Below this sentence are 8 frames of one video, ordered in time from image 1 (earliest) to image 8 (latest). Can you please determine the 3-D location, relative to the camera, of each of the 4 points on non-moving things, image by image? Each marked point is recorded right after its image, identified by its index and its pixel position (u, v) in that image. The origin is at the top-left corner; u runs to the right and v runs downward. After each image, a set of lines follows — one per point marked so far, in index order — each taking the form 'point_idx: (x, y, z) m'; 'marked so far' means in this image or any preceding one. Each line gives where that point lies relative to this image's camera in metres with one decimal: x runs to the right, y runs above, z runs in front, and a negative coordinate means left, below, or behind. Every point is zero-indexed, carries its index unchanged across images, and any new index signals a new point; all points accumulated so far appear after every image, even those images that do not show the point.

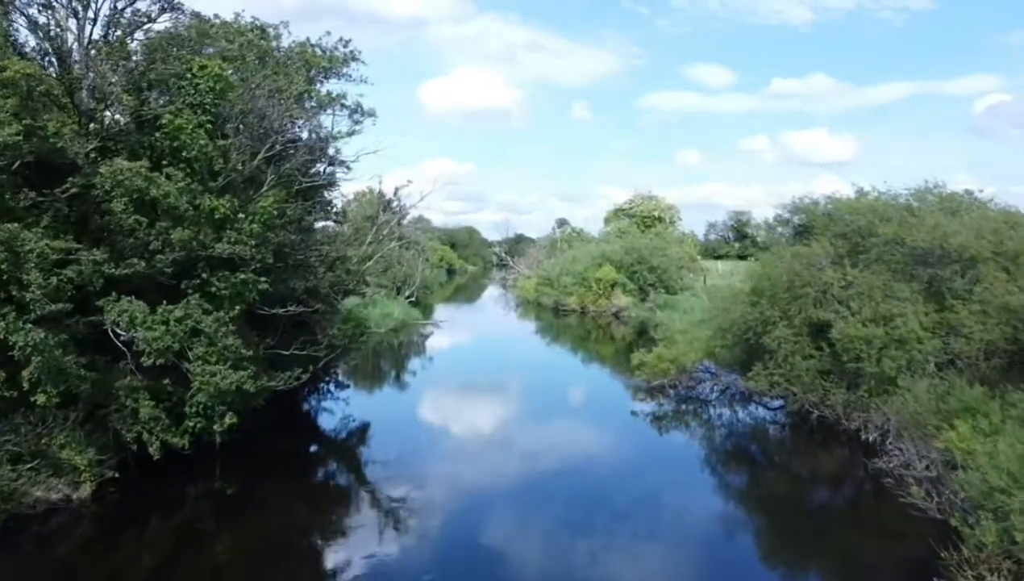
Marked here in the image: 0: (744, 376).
0: (+5.2, -1.9, +18.0) m
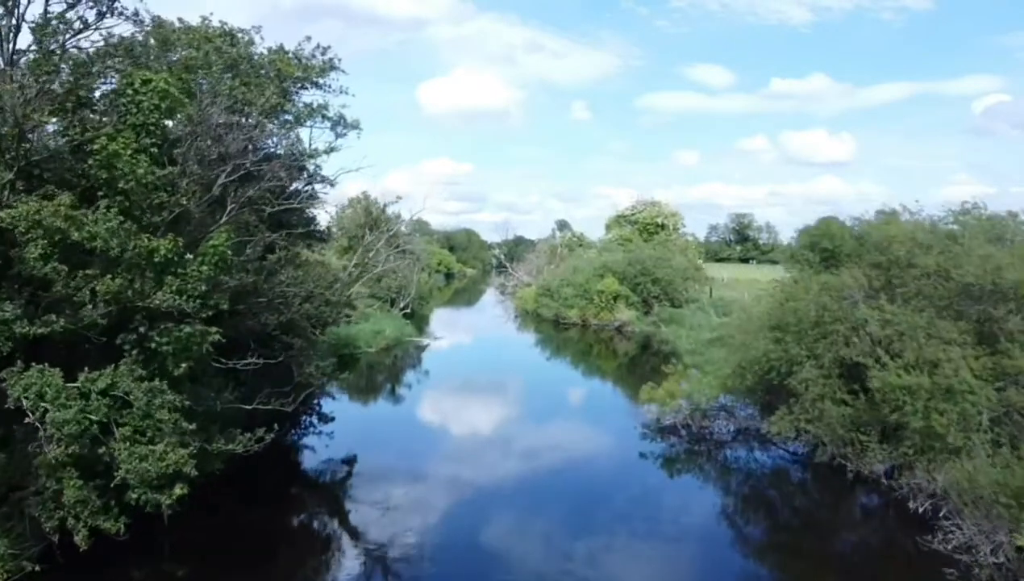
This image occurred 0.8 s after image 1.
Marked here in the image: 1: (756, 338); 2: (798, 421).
0: (+5.1, -2.6, +16.3) m
1: (+4.8, -0.9, +15.7) m
2: (+5.2, -2.4, +14.8) m
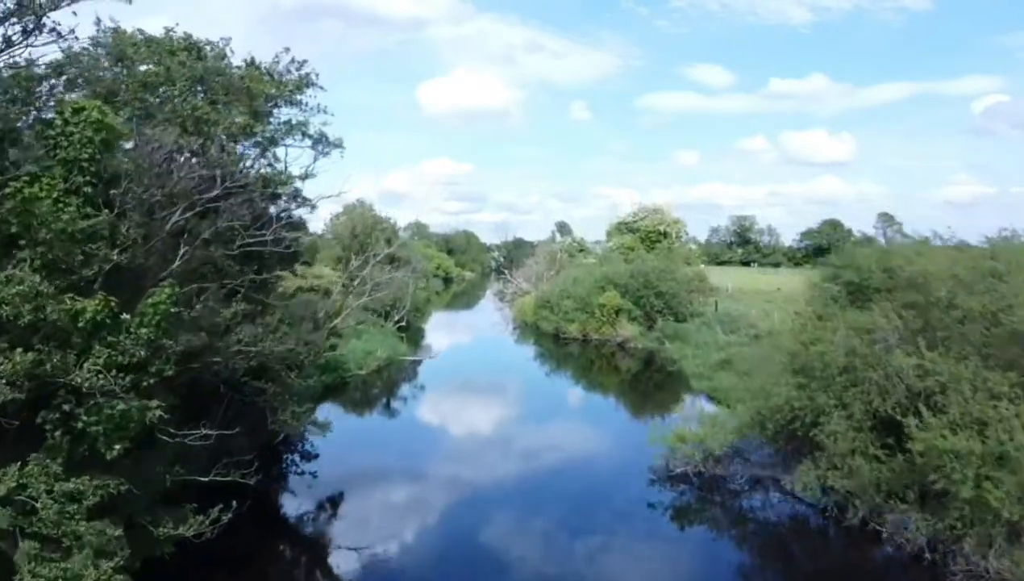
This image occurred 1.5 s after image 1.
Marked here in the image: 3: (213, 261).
0: (+5.0, -3.2, +14.9) m
1: (+4.7, -1.6, +14.2) m
2: (+5.2, -3.1, +13.3) m
3: (-4.1, +0.4, +11.3) m
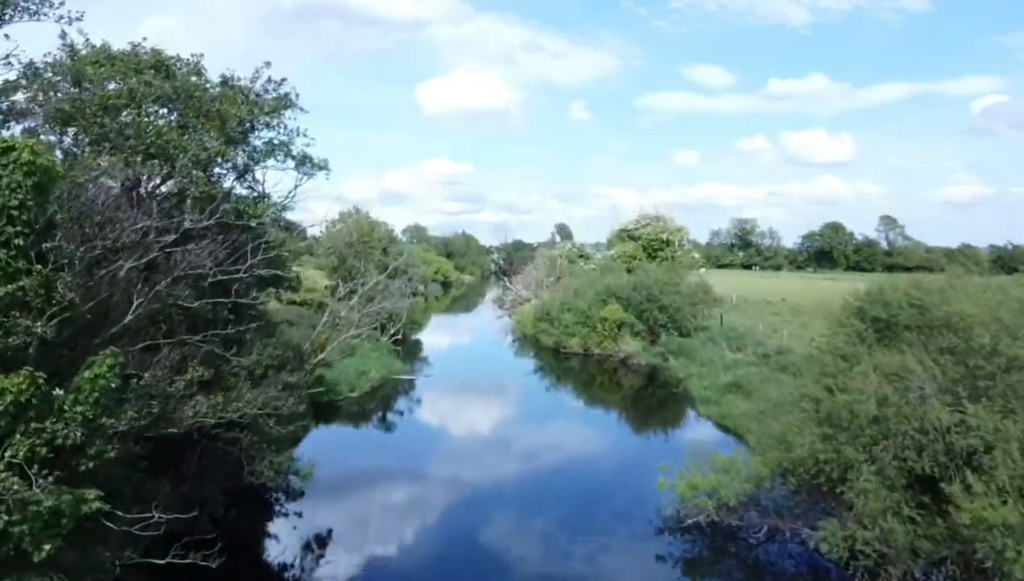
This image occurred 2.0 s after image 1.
0: (+5.0, -3.9, +13.7) m
1: (+4.6, -2.3, +13.0) m
2: (+5.1, -3.7, +12.1) m
3: (-4.2, -0.2, +10.1) m
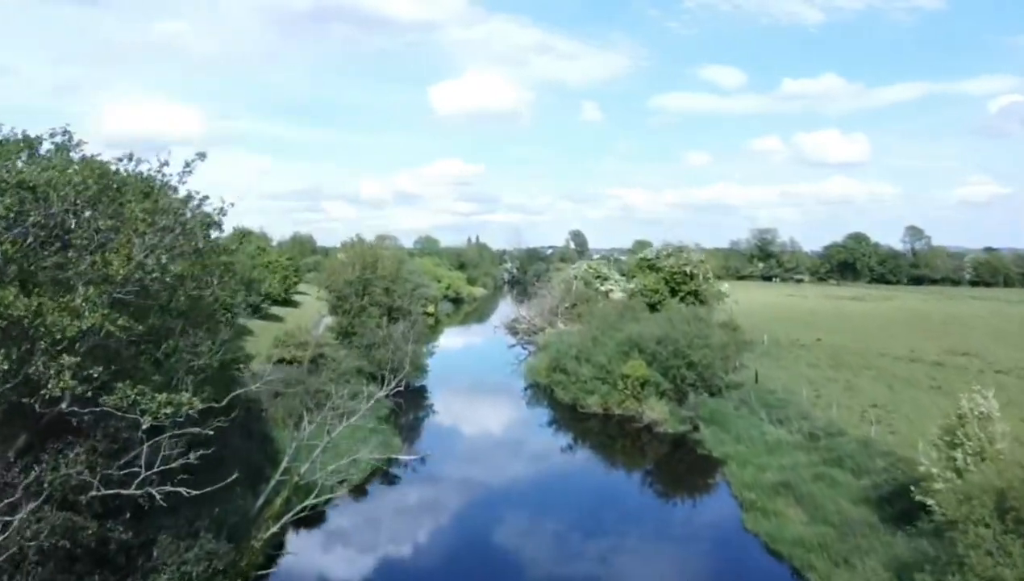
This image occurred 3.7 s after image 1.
0: (+5.1, -6.2, +9.9) m
1: (+4.8, -4.6, +9.3) m
2: (+5.2, -6.1, +8.4) m
3: (-4.1, -2.6, +6.5) m
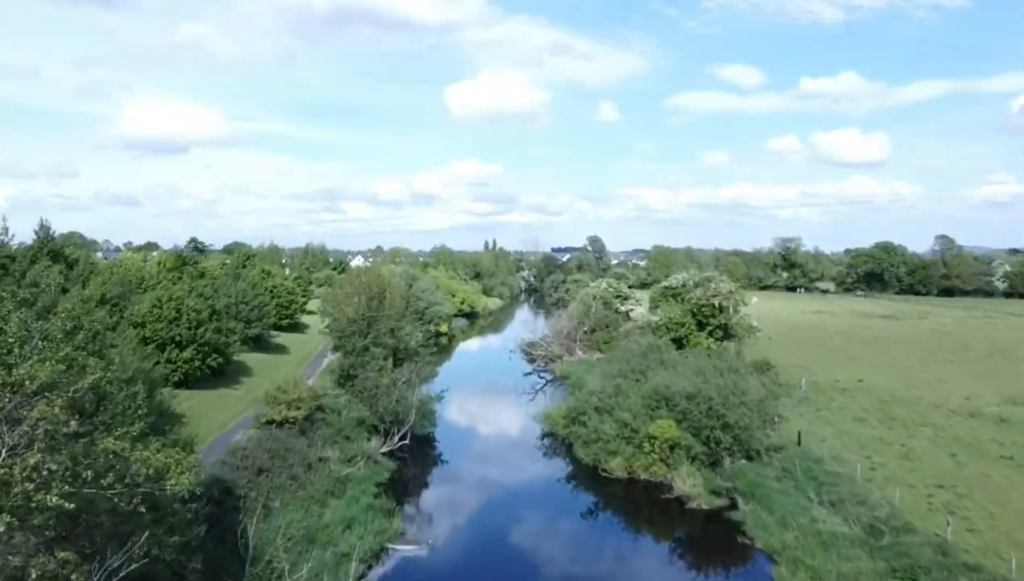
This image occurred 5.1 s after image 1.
0: (+5.1, -8.3, +6.3) m
1: (+4.8, -6.7, +5.7) m
2: (+5.2, -8.1, +4.8) m
3: (-4.2, -4.6, +3.0) m
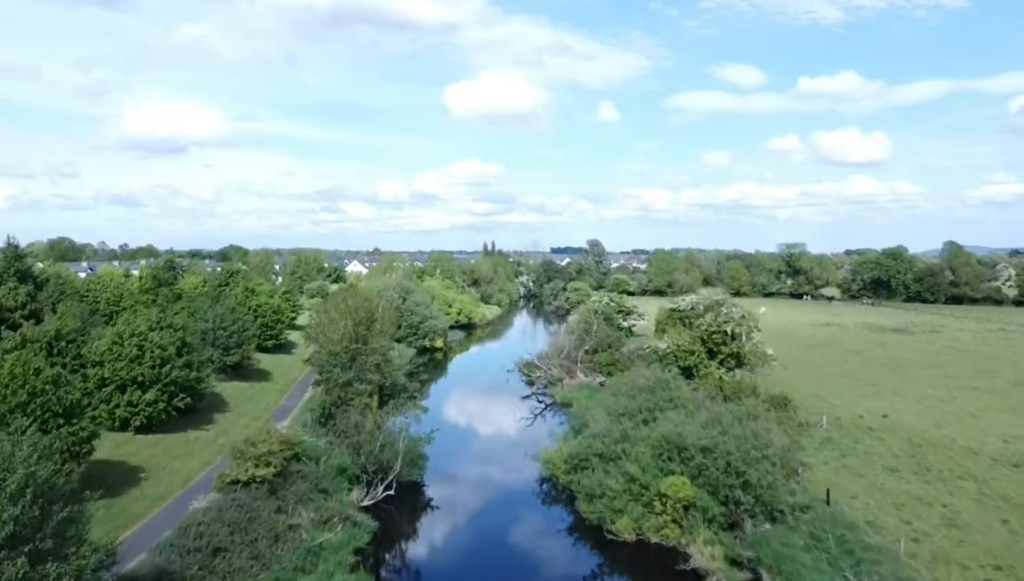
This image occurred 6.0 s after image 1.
0: (+5.0, -9.7, +2.9) m
1: (+4.6, -8.1, +2.3) m
2: (+5.0, -9.6, +1.4) m
3: (-4.3, -6.1, -0.4) m
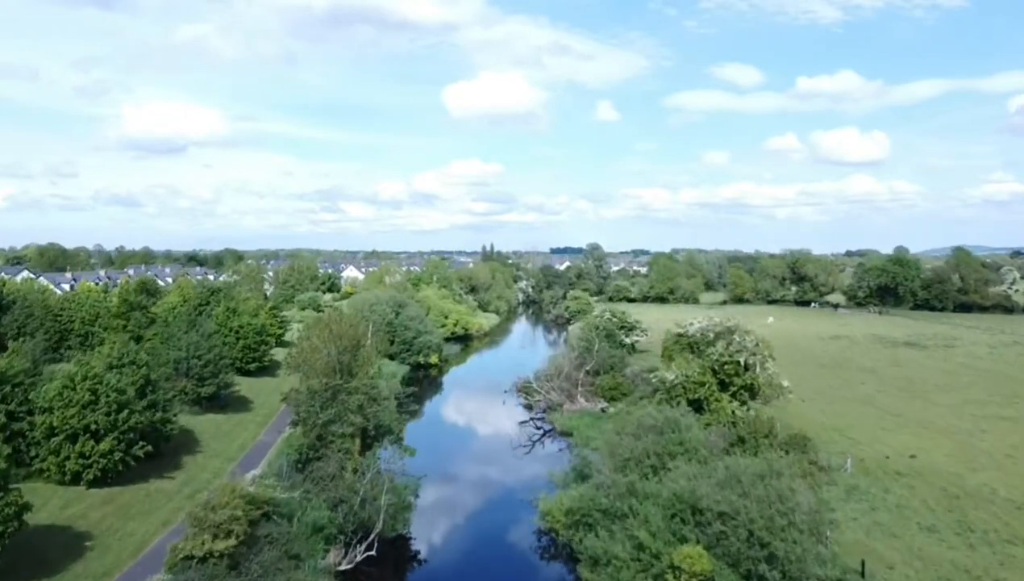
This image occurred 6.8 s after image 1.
0: (+4.8, -11.2, -0.5) m
1: (+4.4, -9.6, -1.1) m
2: (+4.9, -11.0, -2.0) m
3: (-4.5, -7.5, -3.7) m
